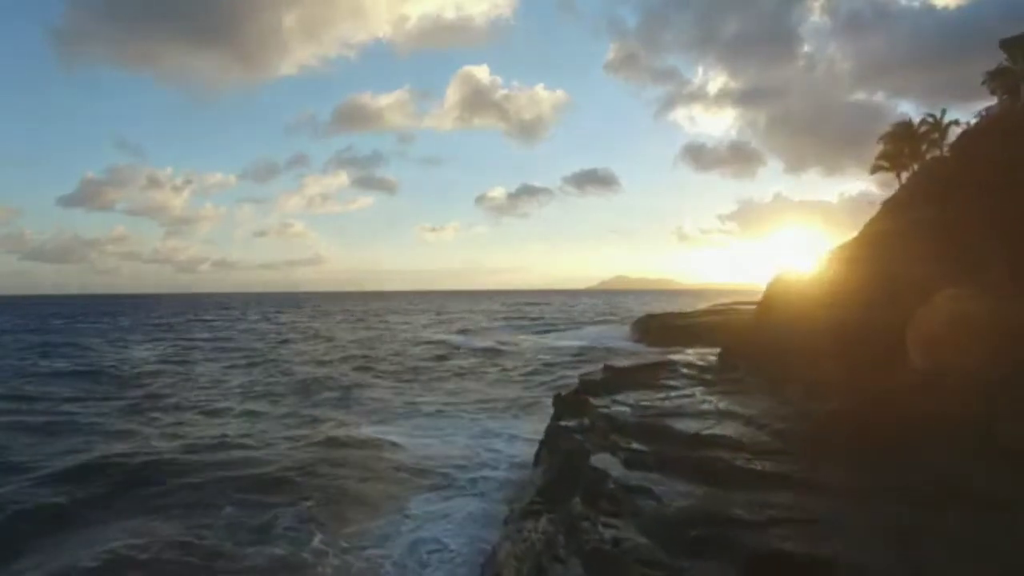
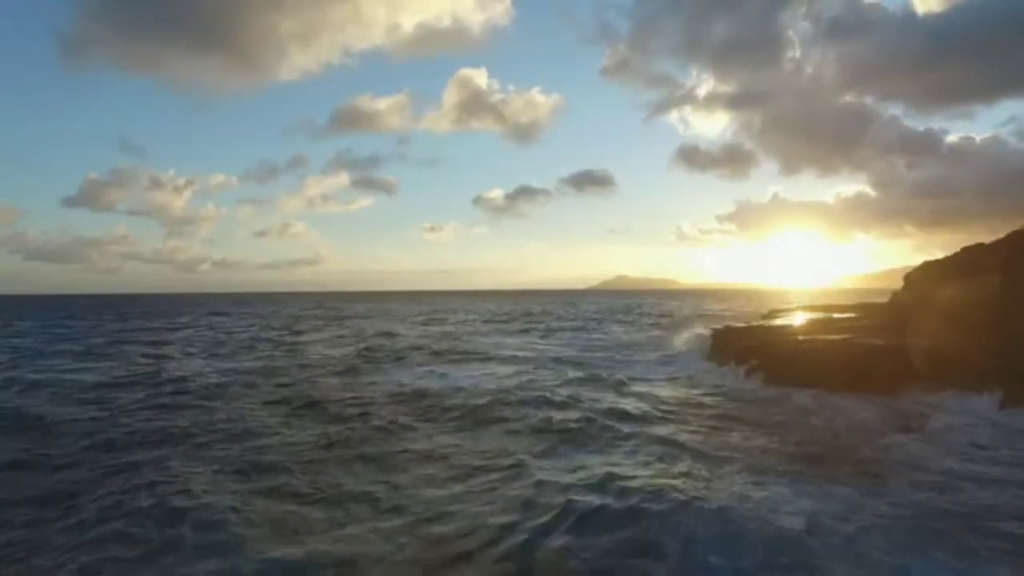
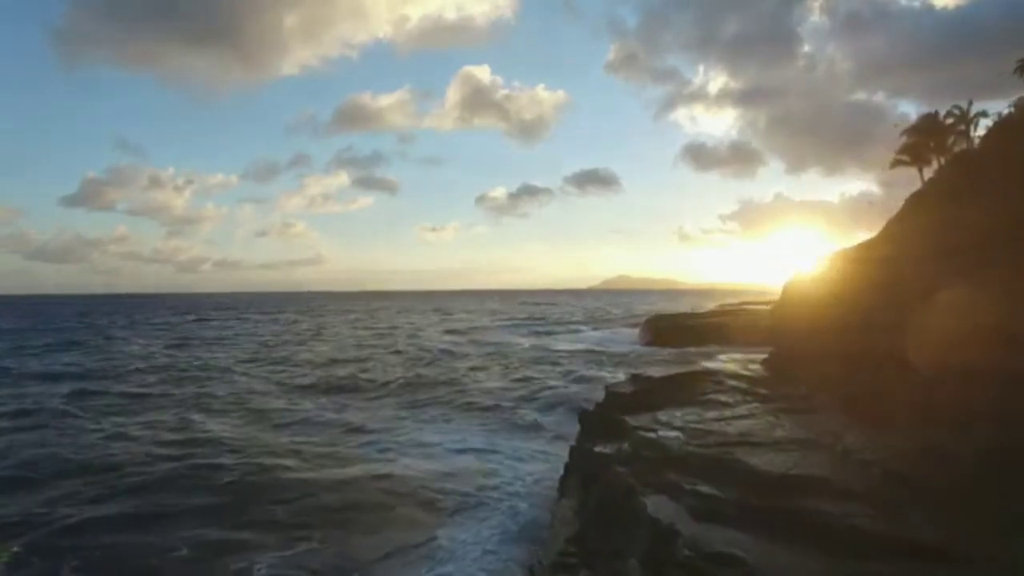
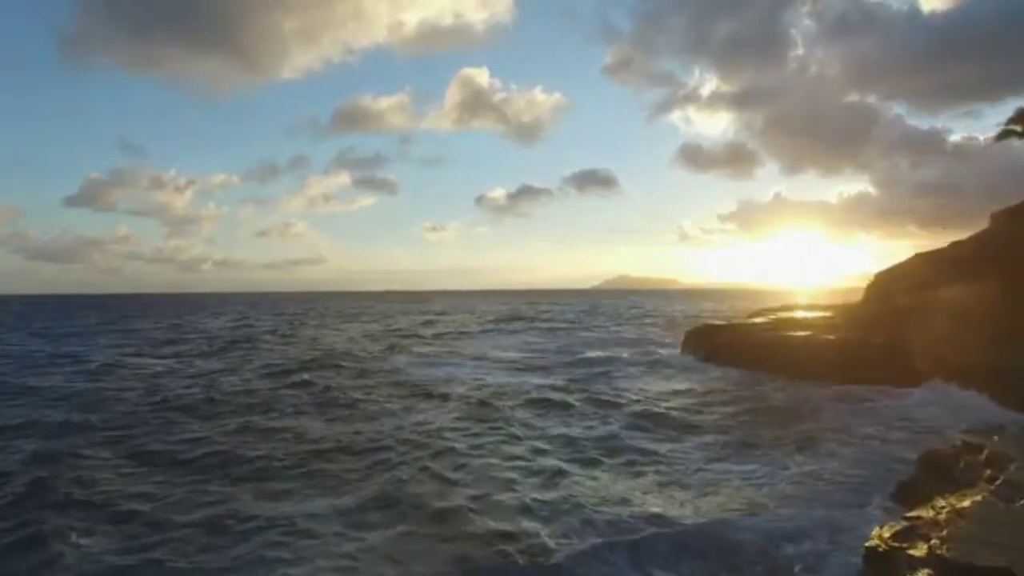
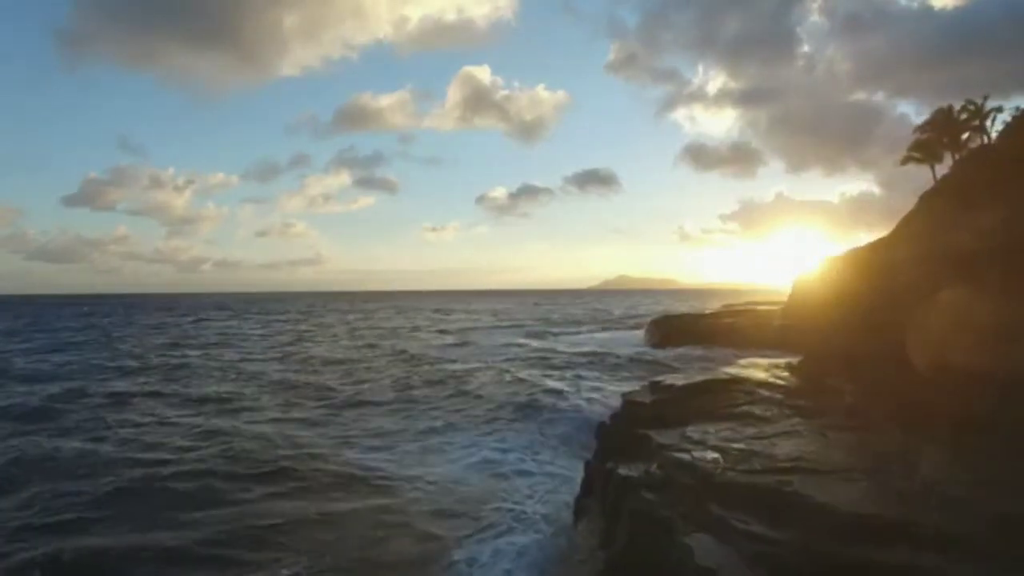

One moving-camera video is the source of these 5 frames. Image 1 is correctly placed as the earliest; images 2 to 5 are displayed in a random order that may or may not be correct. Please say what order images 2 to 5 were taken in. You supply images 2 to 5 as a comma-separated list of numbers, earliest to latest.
3, 5, 4, 2
